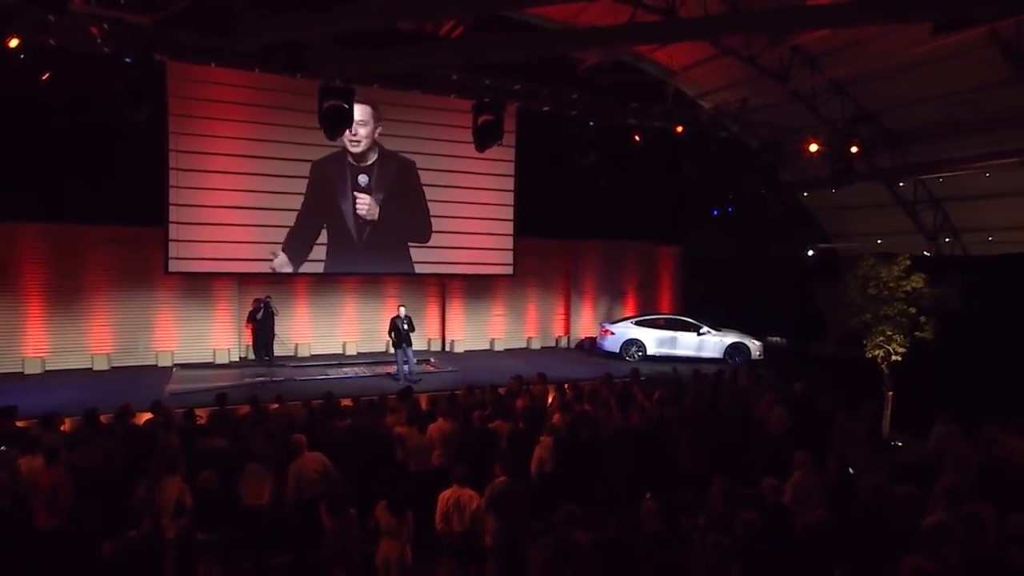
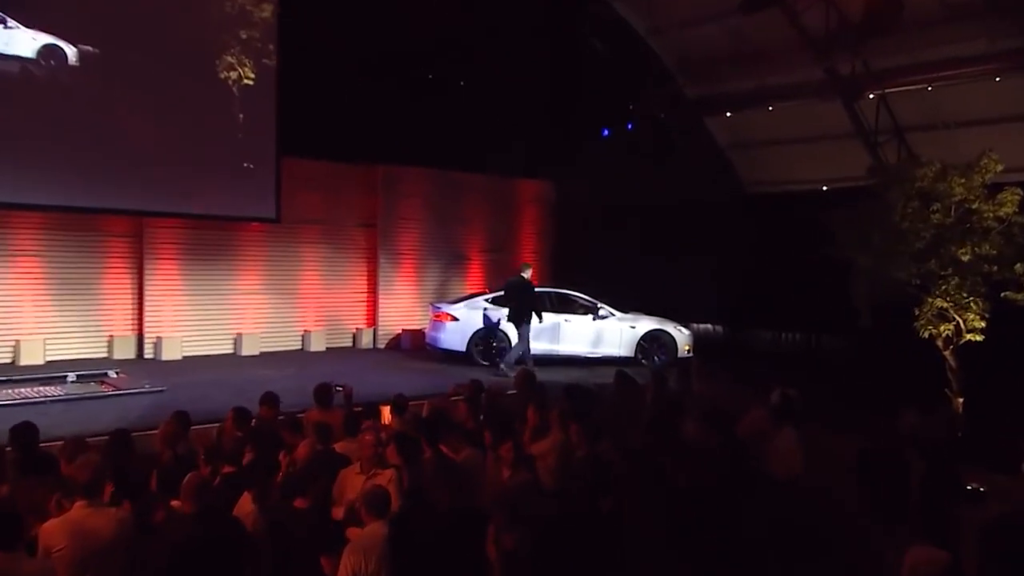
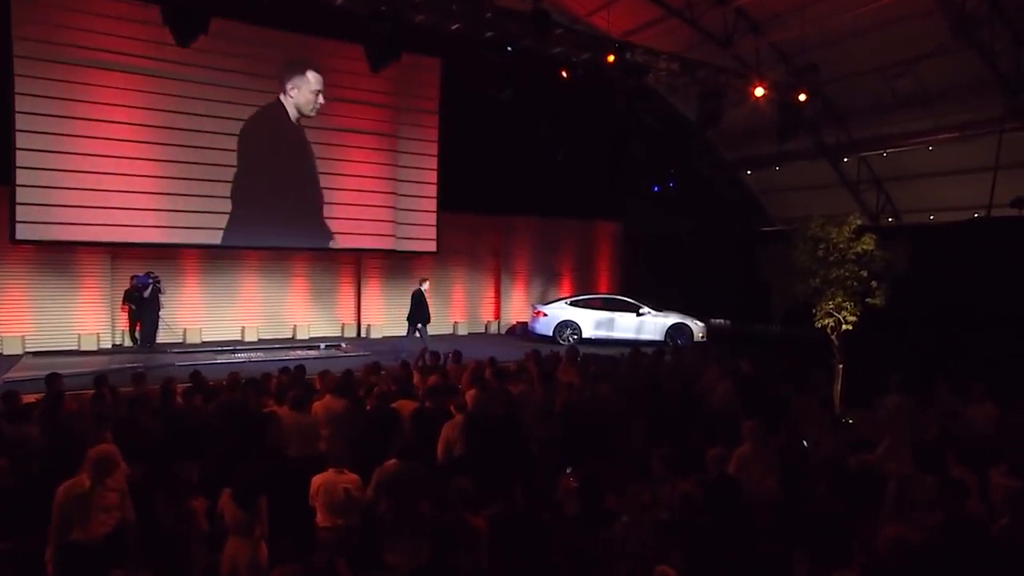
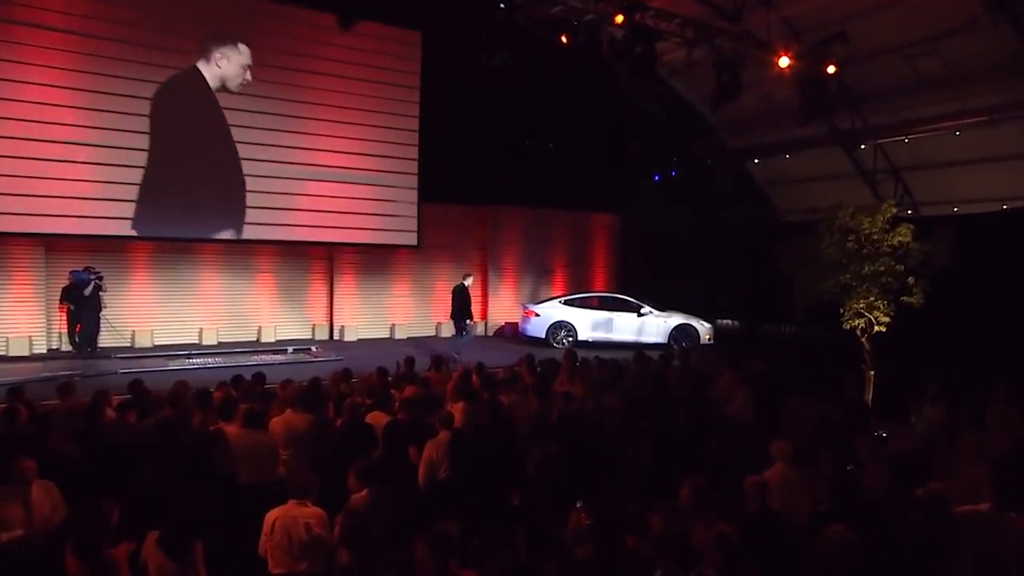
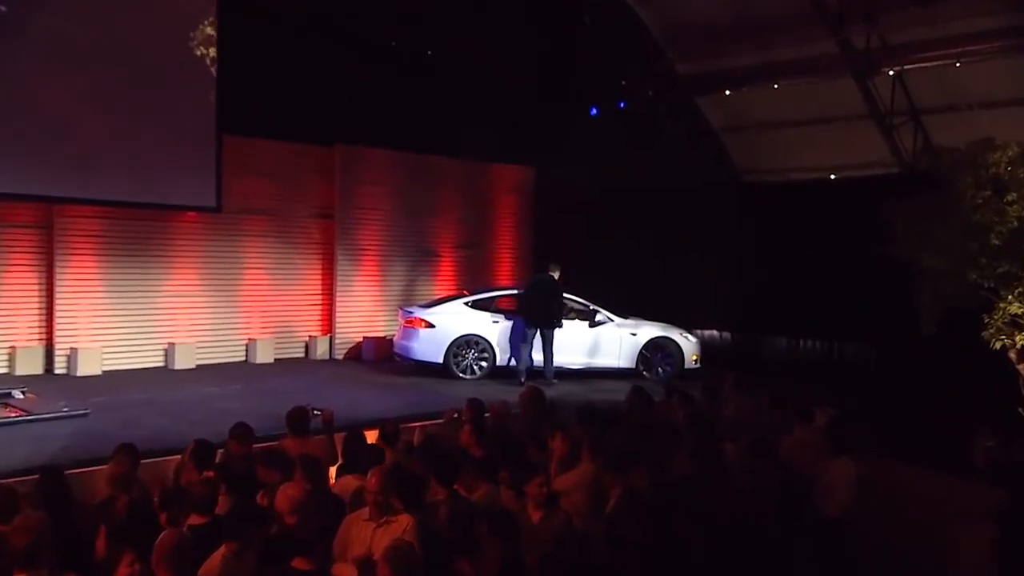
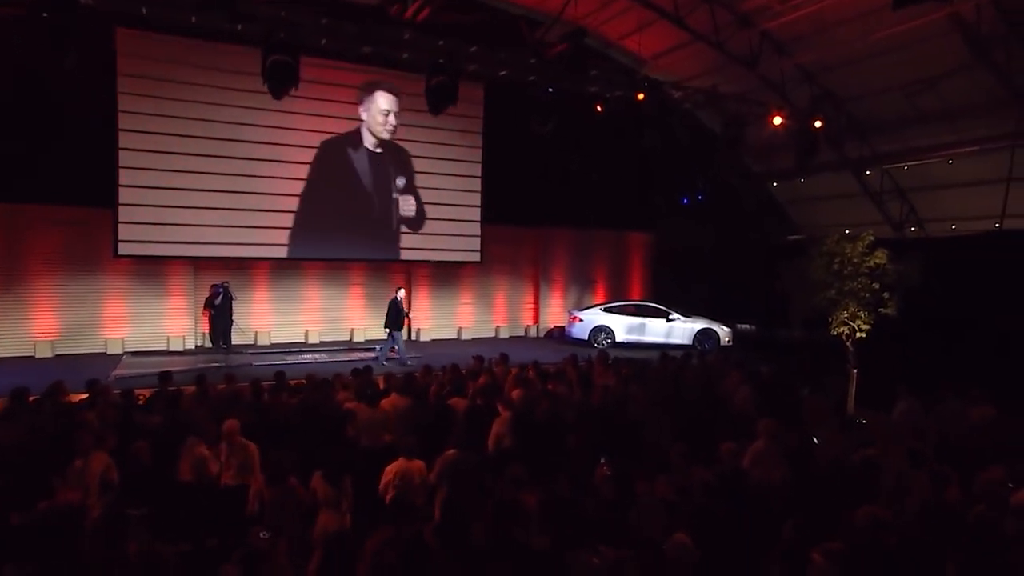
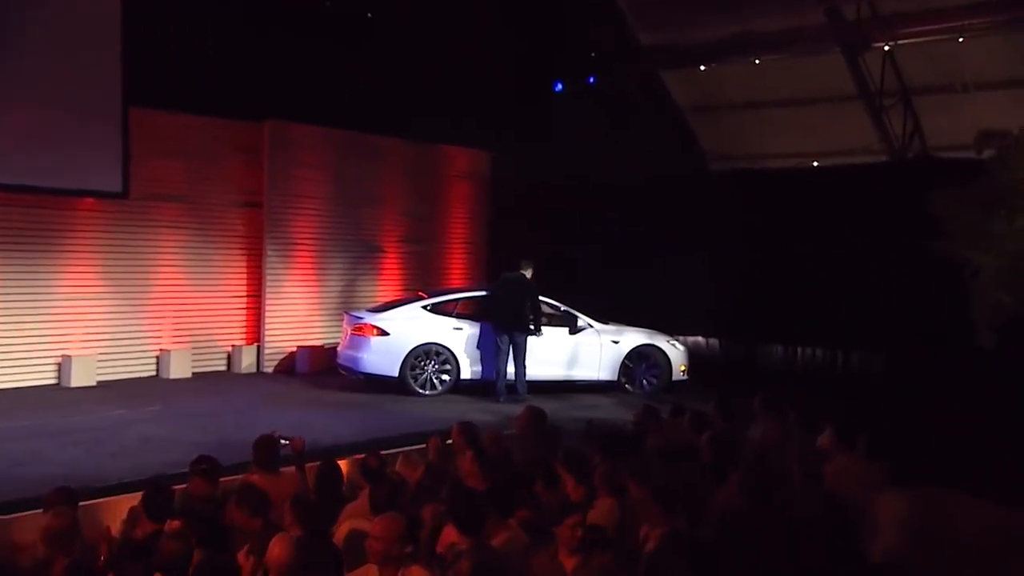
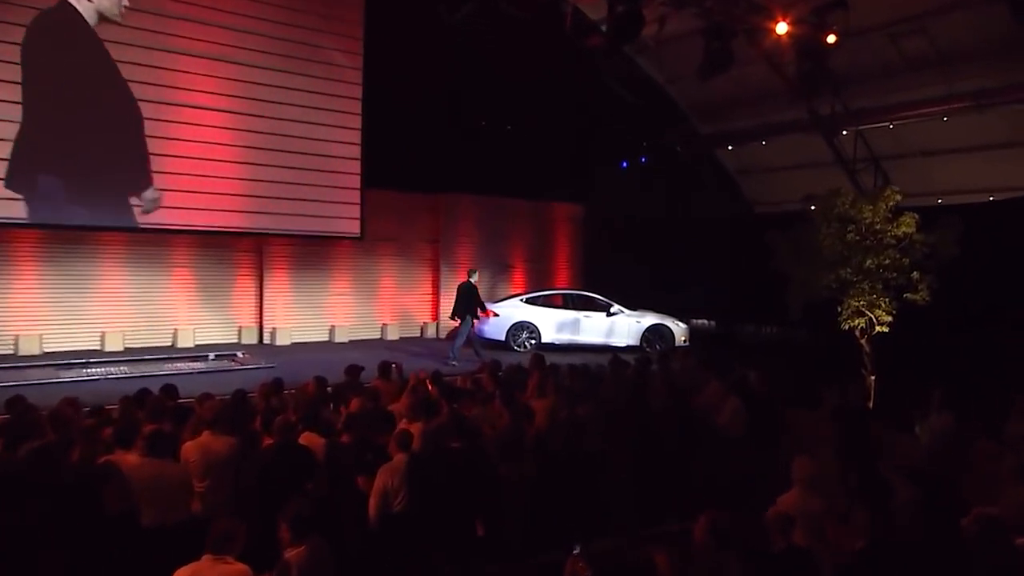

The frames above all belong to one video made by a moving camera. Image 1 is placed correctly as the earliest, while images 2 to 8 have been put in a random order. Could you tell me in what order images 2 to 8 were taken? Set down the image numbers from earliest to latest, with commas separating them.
6, 3, 4, 8, 2, 5, 7
